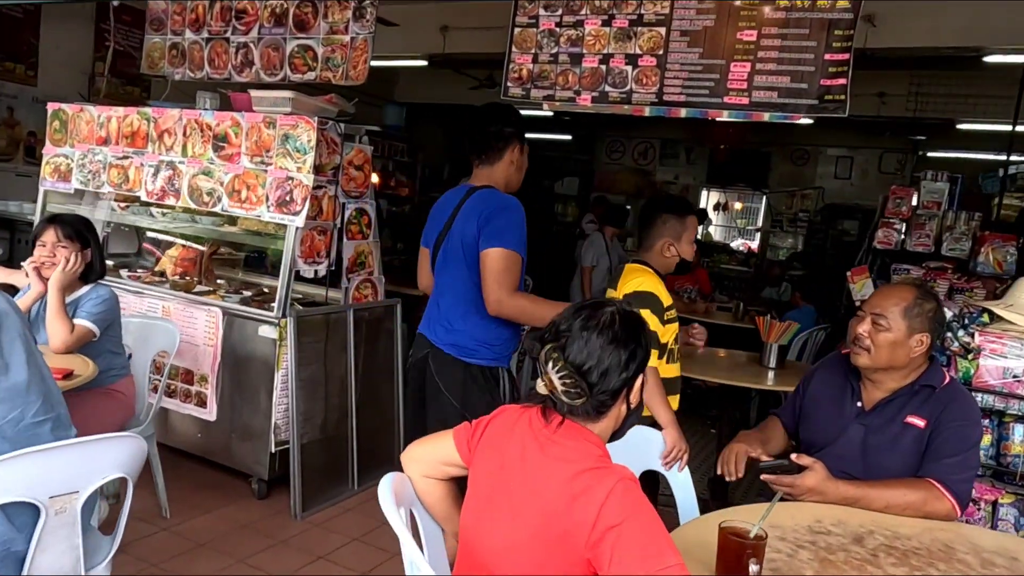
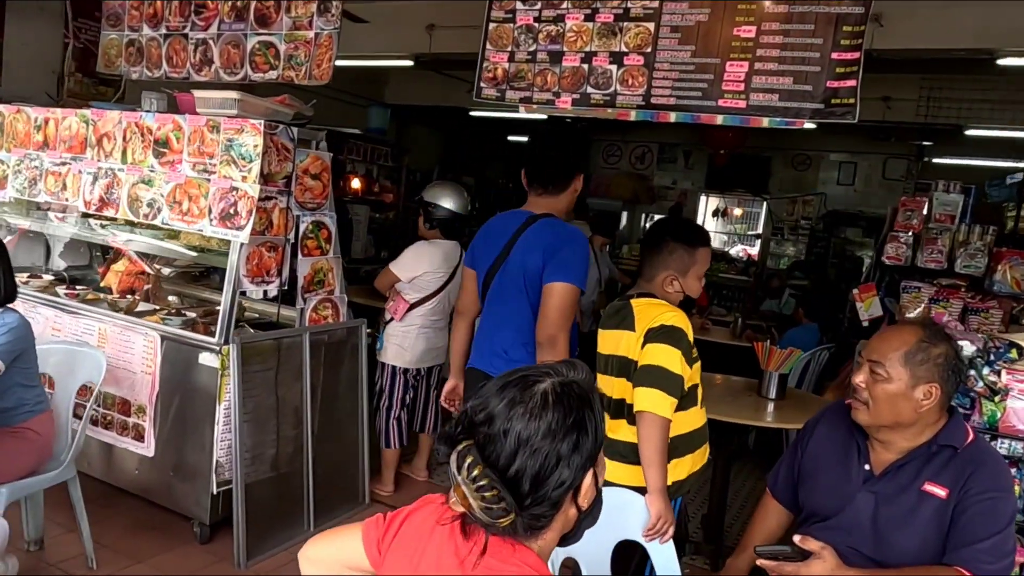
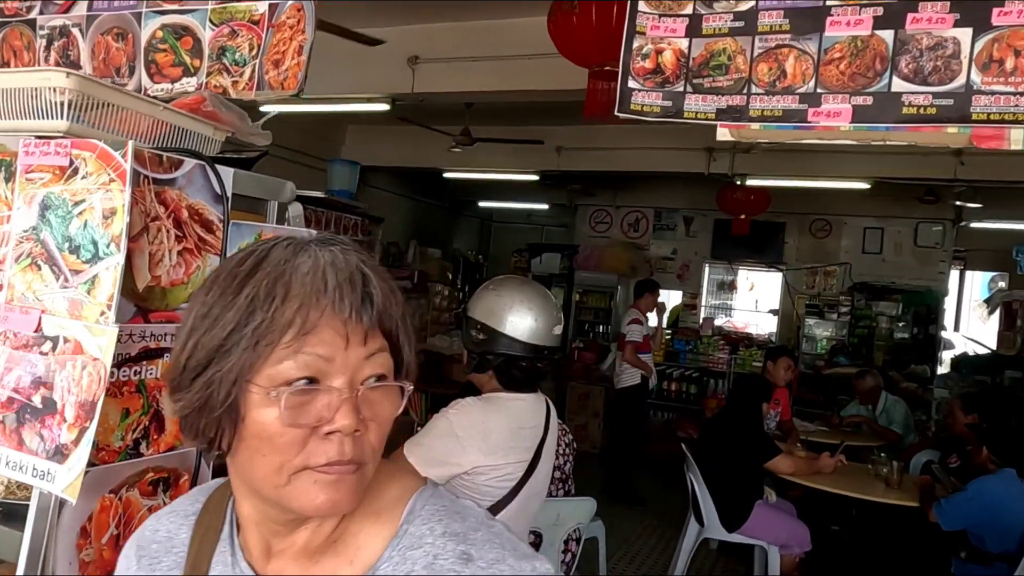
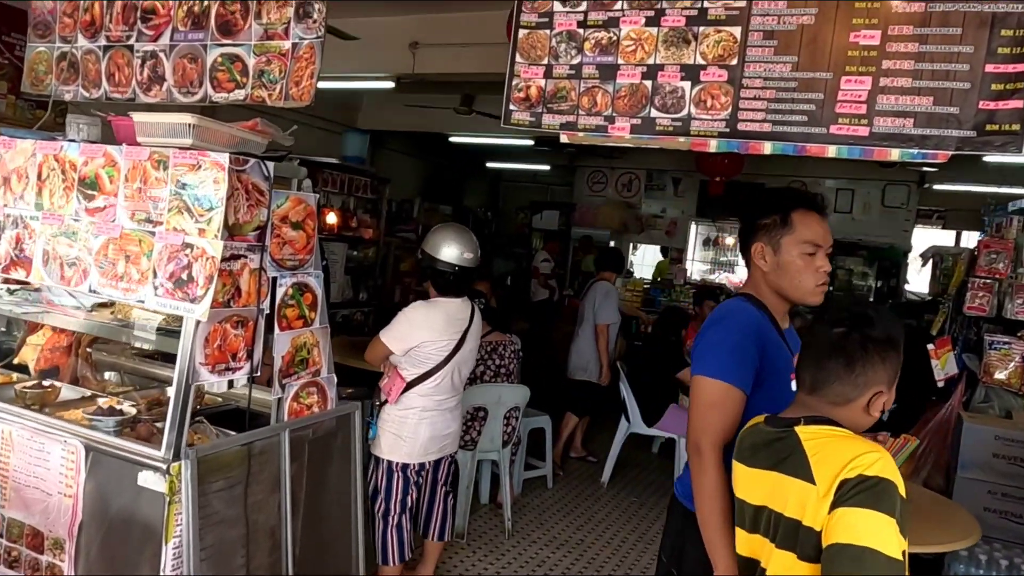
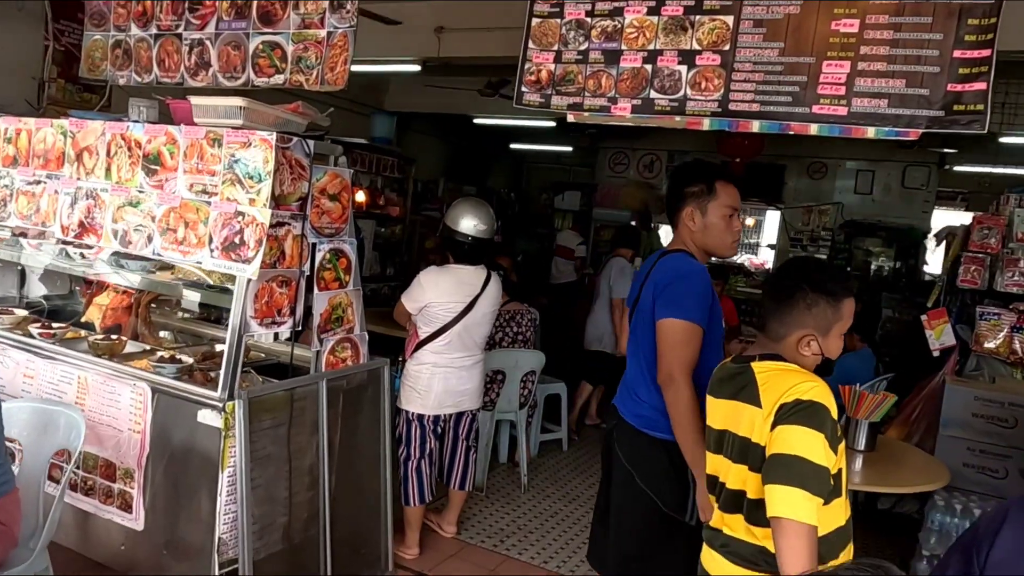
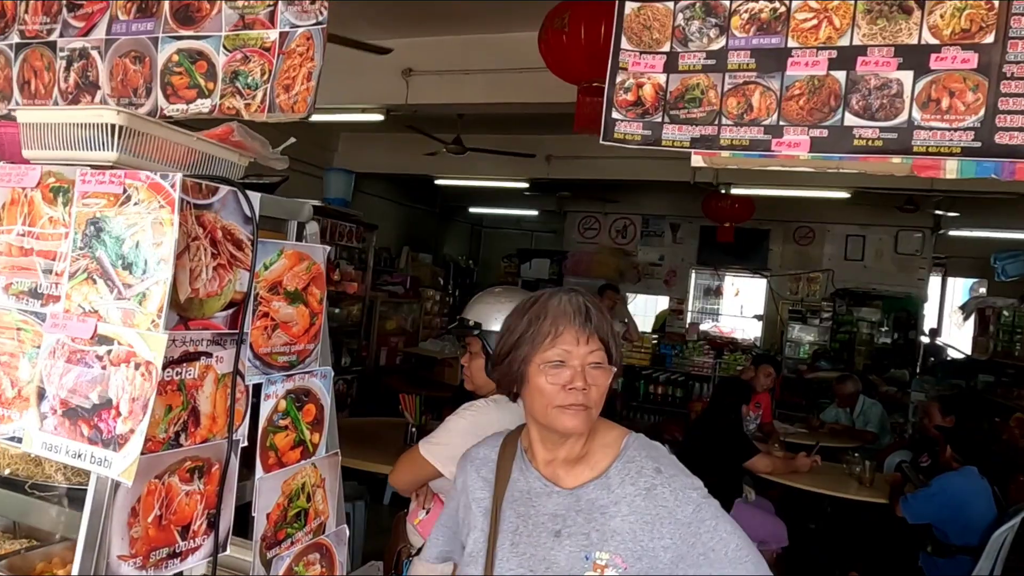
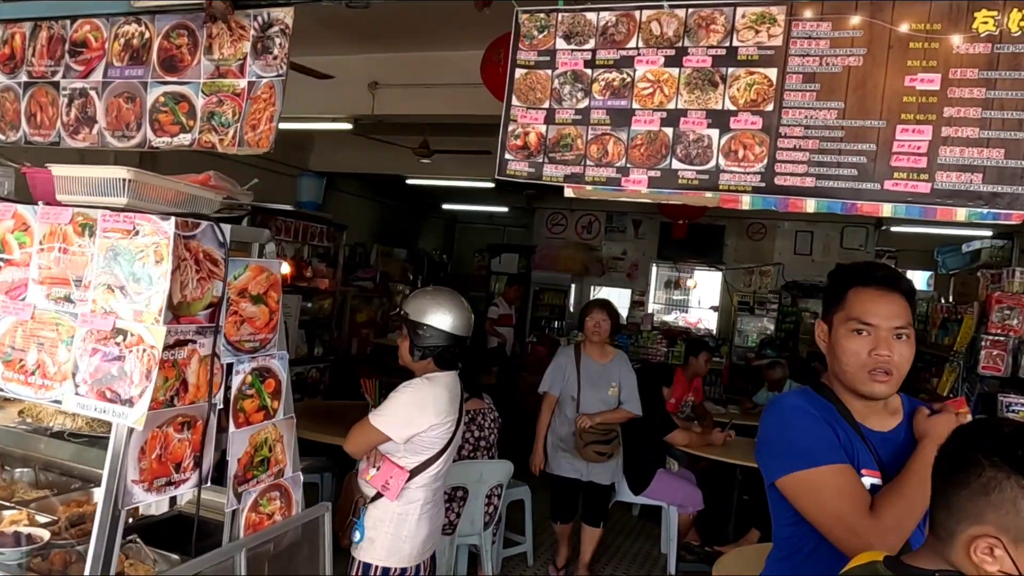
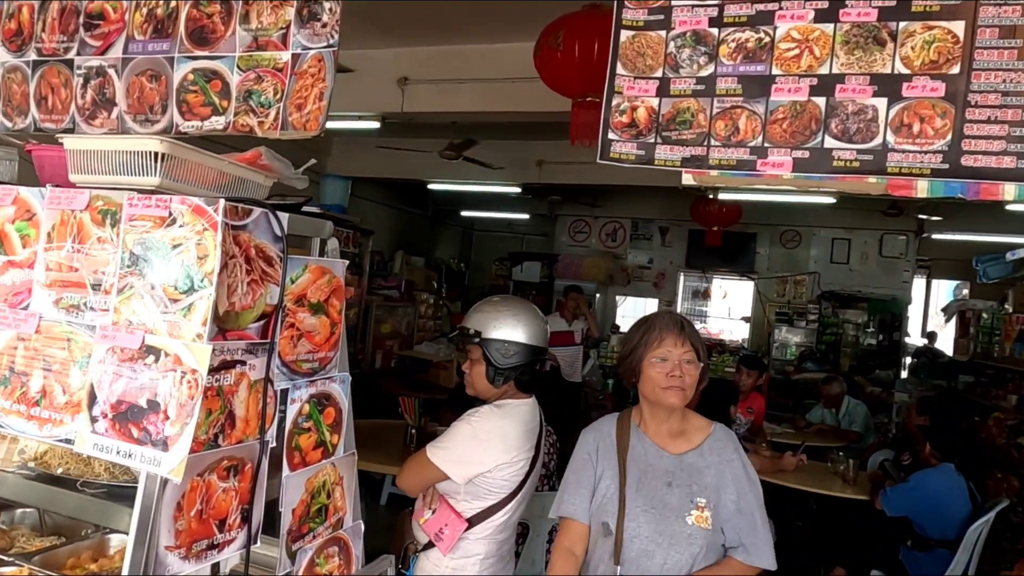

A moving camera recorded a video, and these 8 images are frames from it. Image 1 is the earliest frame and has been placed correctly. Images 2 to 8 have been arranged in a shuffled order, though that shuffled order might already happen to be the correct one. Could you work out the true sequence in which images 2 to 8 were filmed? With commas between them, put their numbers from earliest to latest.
2, 5, 4, 7, 8, 6, 3
